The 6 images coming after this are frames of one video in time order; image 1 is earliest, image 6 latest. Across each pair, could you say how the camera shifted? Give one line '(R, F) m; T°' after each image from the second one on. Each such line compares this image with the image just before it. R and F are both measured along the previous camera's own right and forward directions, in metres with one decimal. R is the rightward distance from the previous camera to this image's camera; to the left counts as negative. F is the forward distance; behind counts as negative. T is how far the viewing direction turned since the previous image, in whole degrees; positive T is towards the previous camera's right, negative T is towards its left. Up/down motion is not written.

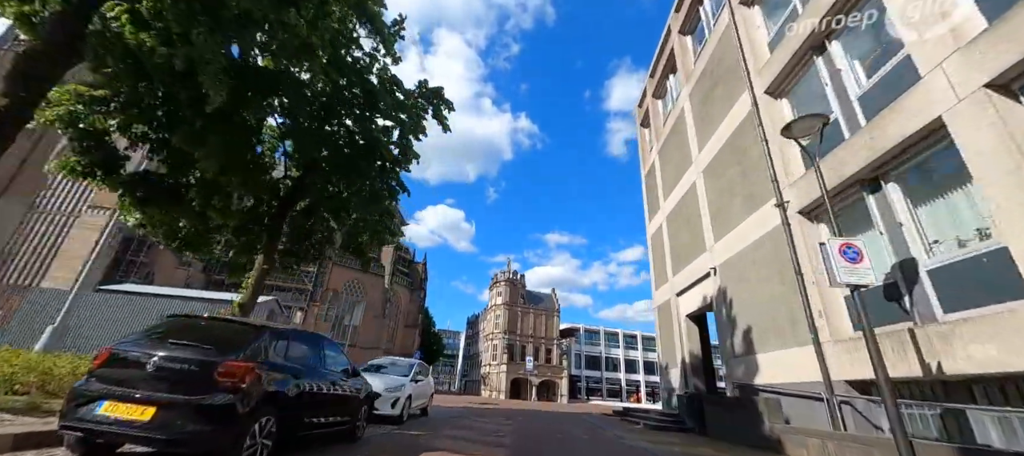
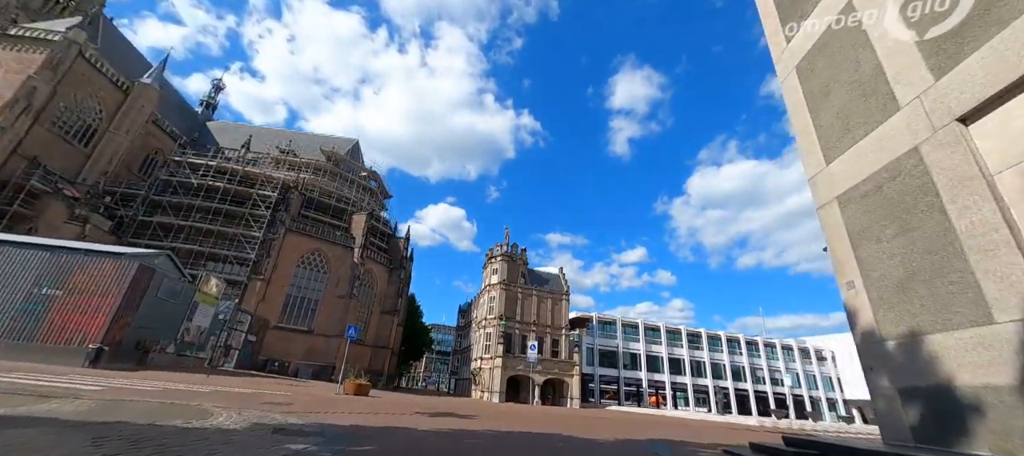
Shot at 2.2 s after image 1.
(+0.3, +8.3) m; 0°
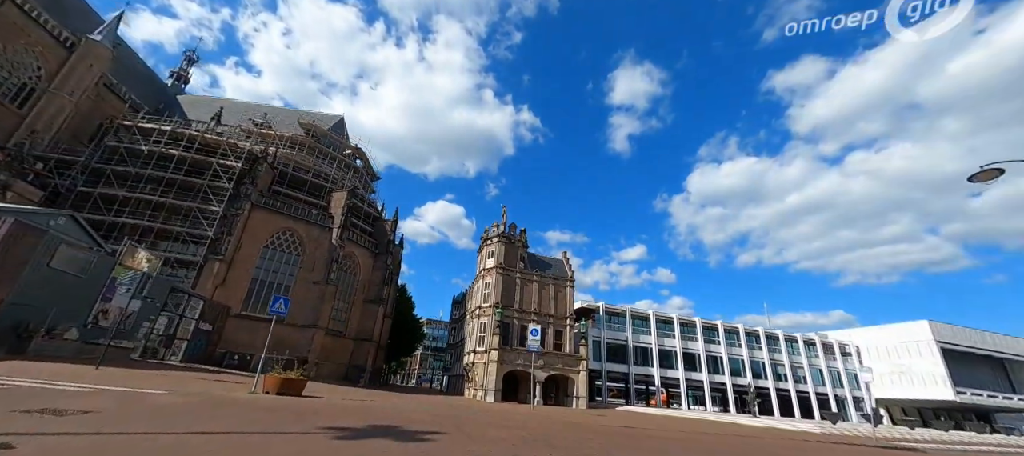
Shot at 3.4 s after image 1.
(+0.1, +3.9) m; 0°
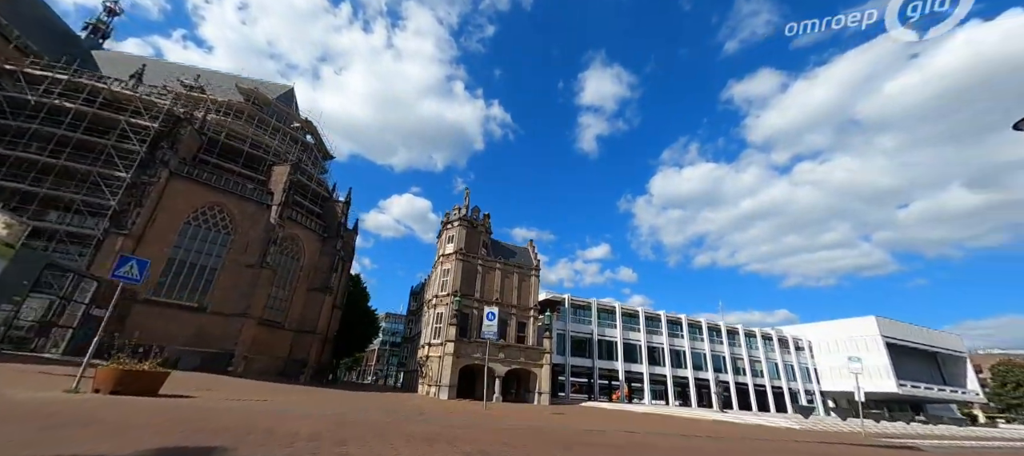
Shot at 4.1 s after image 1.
(+0.4, +2.3) m; +5°
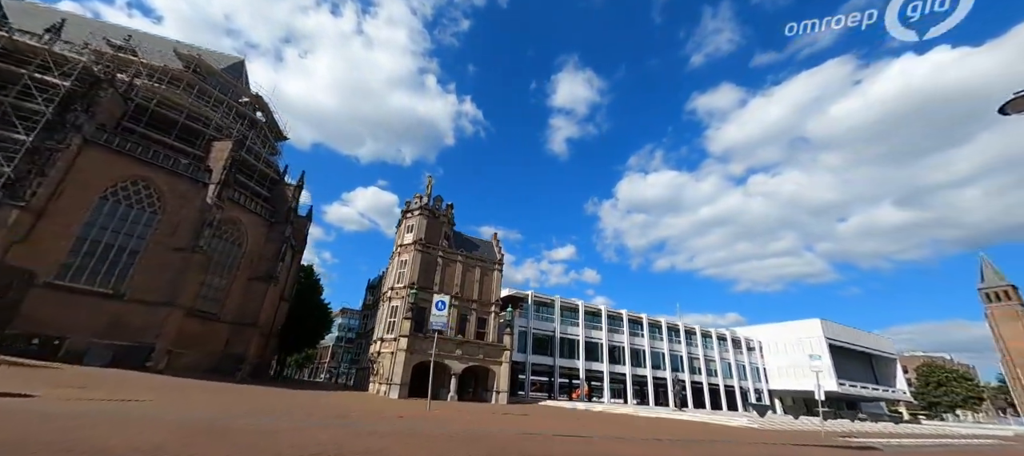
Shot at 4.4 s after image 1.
(+0.3, +1.2) m; +5°
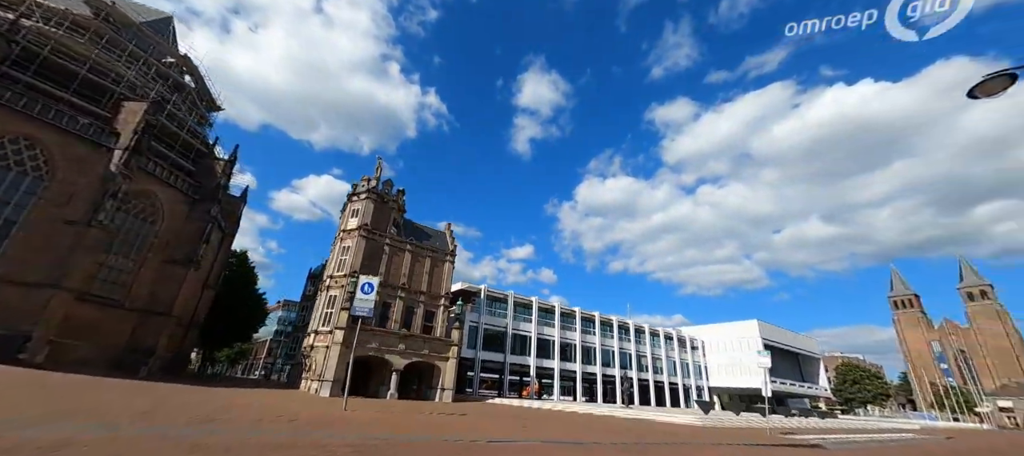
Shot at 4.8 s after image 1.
(+0.4, +1.3) m; +6°
